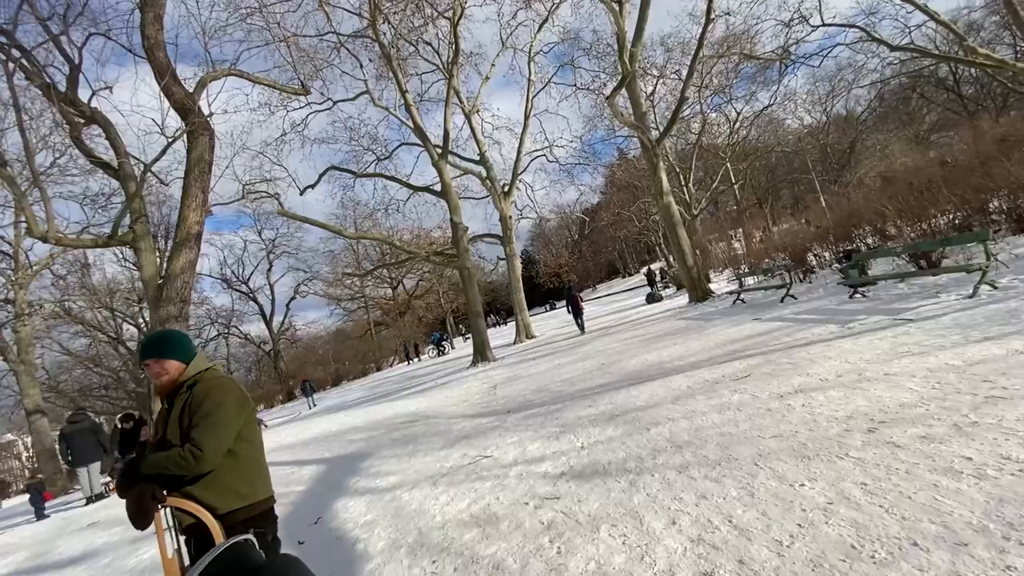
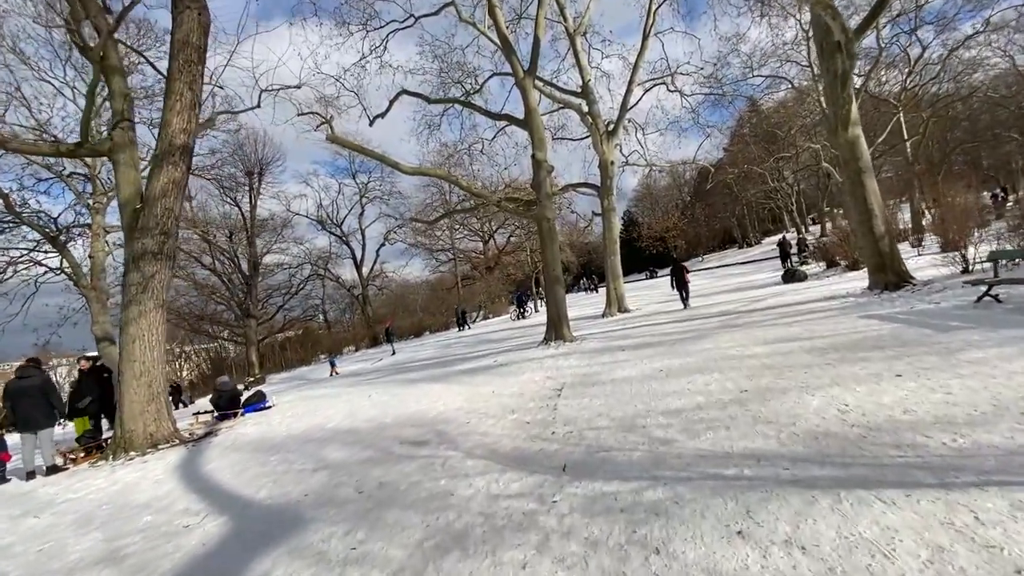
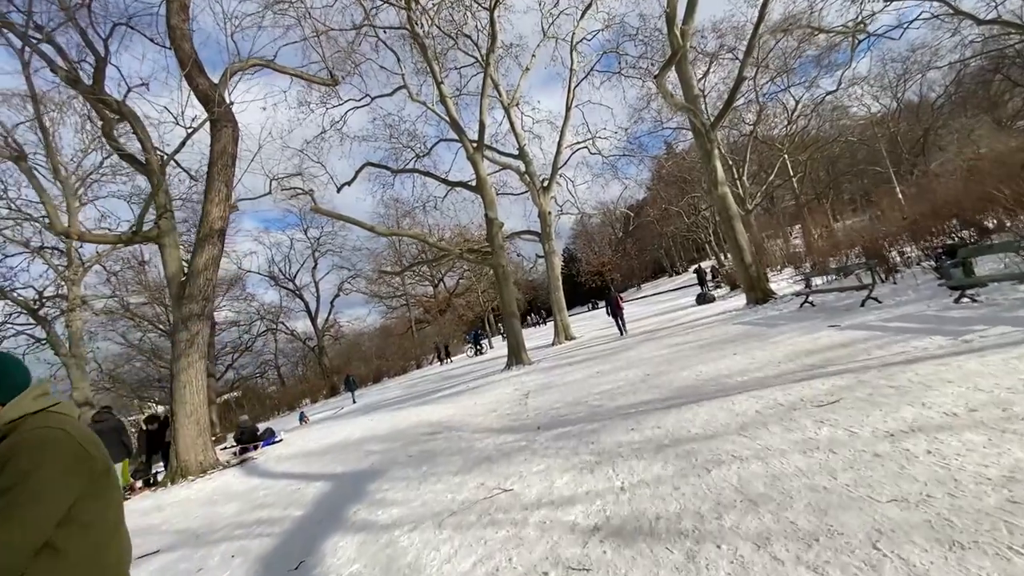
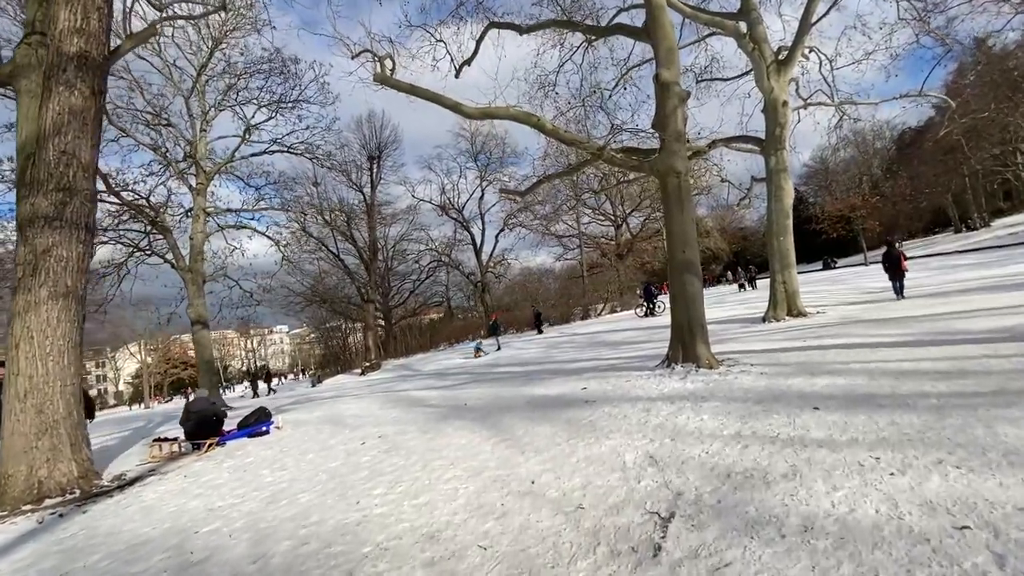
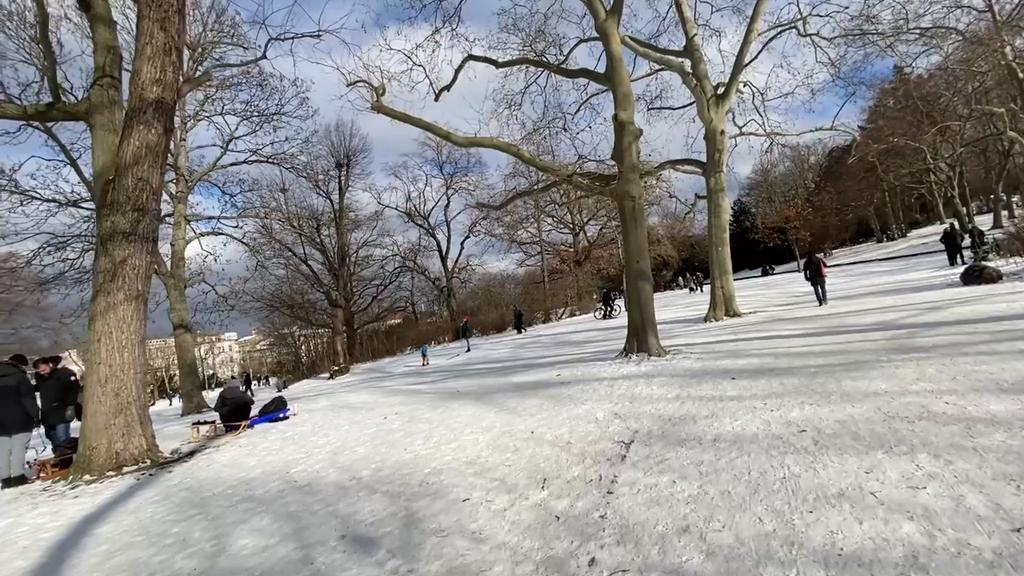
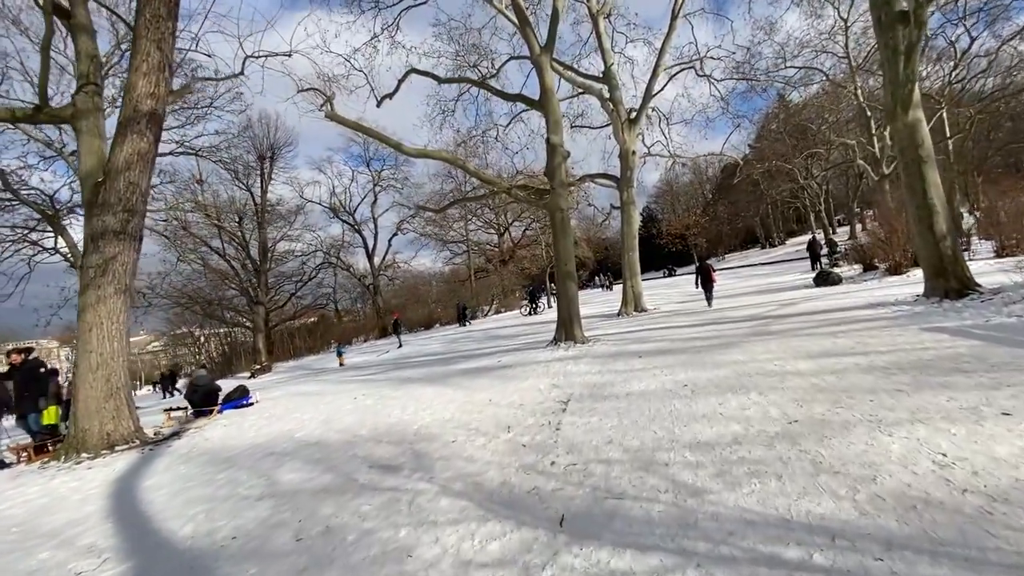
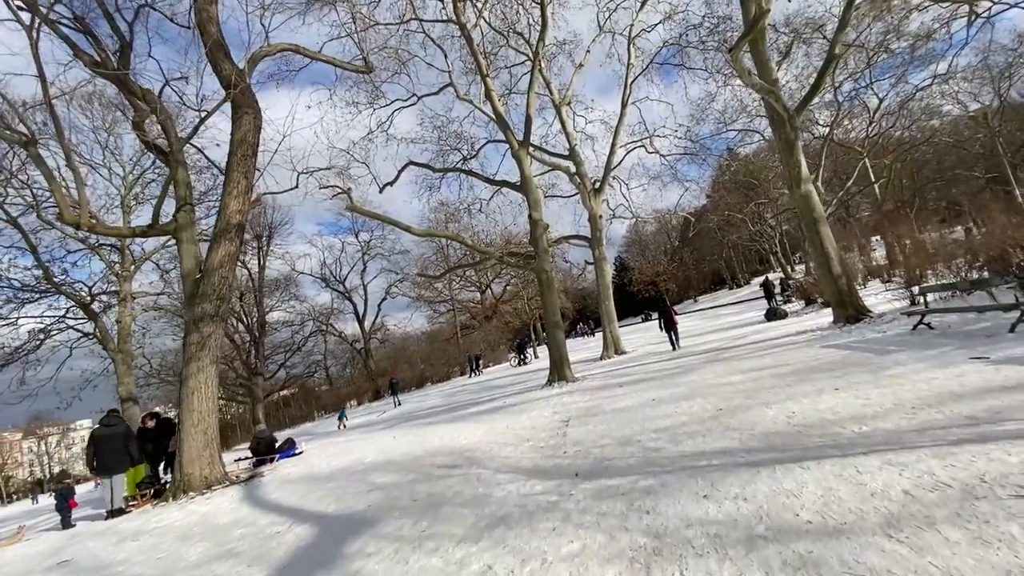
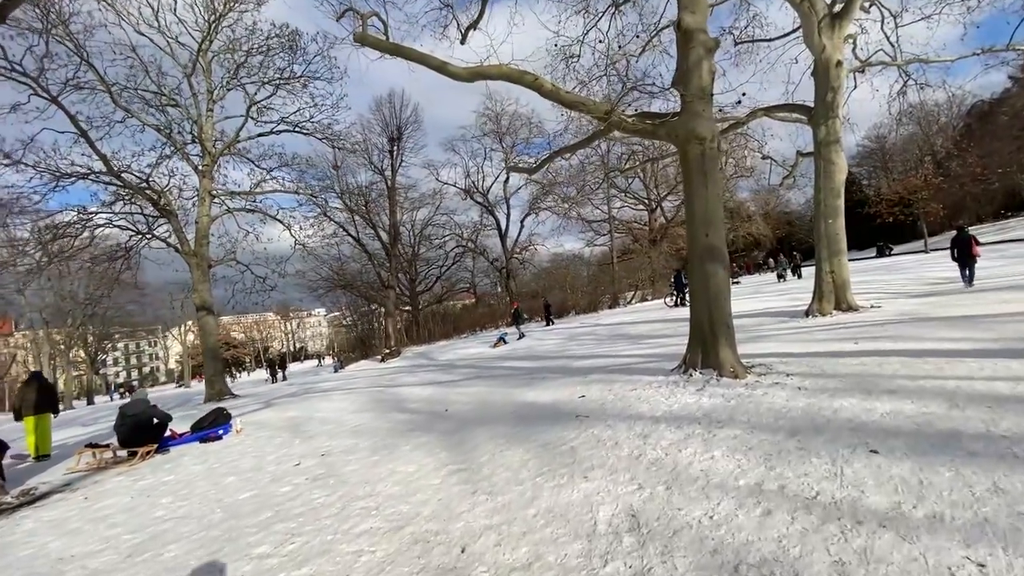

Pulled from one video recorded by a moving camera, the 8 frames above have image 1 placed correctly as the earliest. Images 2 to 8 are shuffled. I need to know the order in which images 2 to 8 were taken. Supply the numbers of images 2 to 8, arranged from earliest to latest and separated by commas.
3, 7, 2, 6, 5, 4, 8
